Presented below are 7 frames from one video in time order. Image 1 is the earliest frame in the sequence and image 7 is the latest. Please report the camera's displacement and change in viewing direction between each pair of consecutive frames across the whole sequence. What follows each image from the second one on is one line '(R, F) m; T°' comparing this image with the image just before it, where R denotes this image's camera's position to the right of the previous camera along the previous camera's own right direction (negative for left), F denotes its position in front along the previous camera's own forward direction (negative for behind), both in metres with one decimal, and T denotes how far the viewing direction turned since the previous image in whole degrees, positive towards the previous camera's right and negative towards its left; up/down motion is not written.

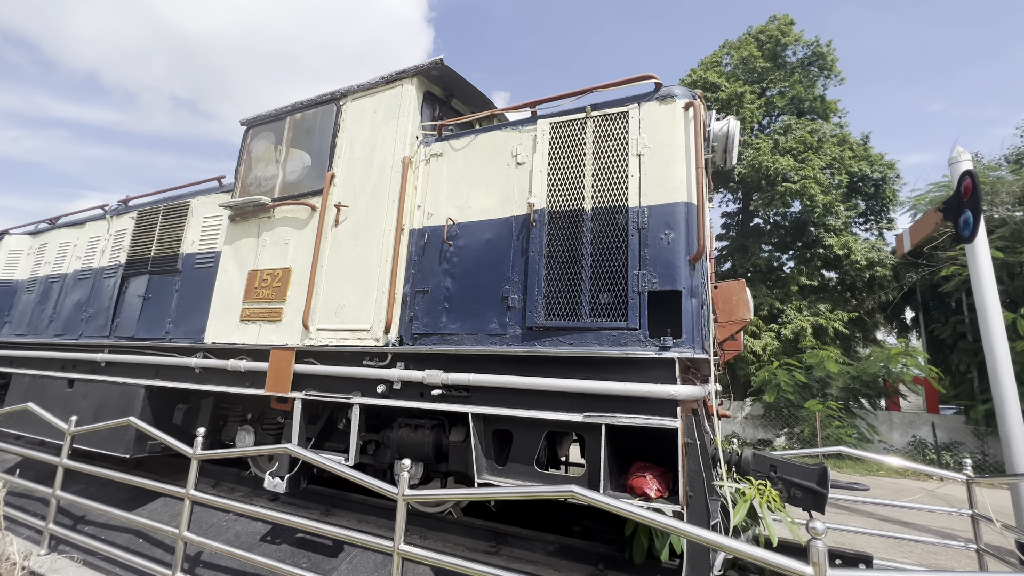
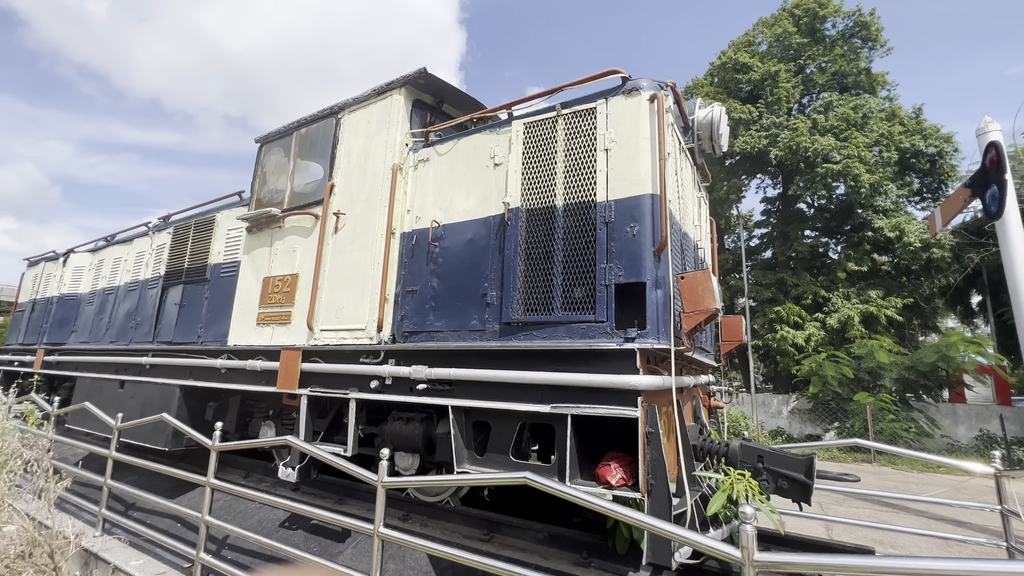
(+0.5, -0.1) m; -5°
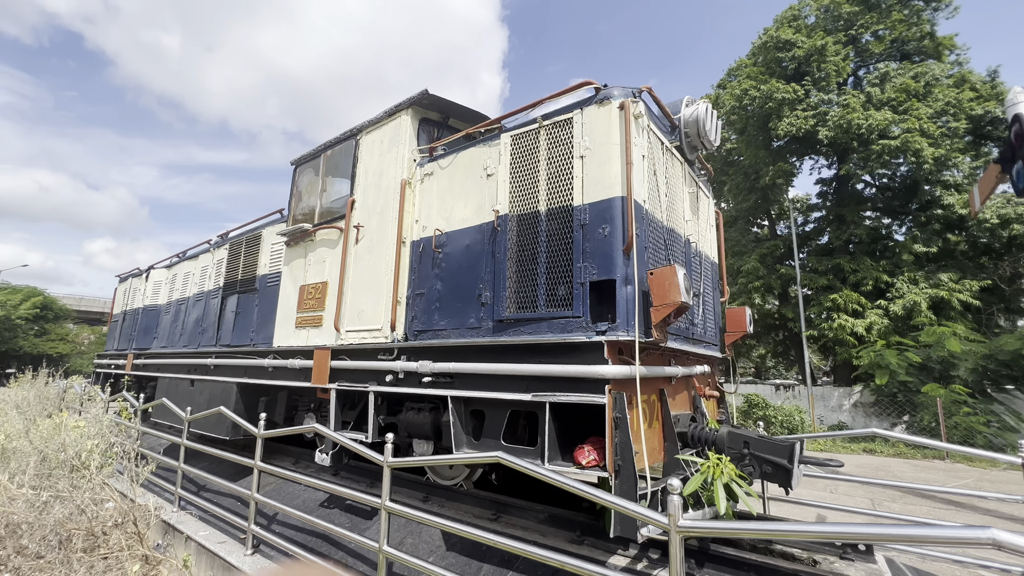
(+0.5, -0.3) m; -6°
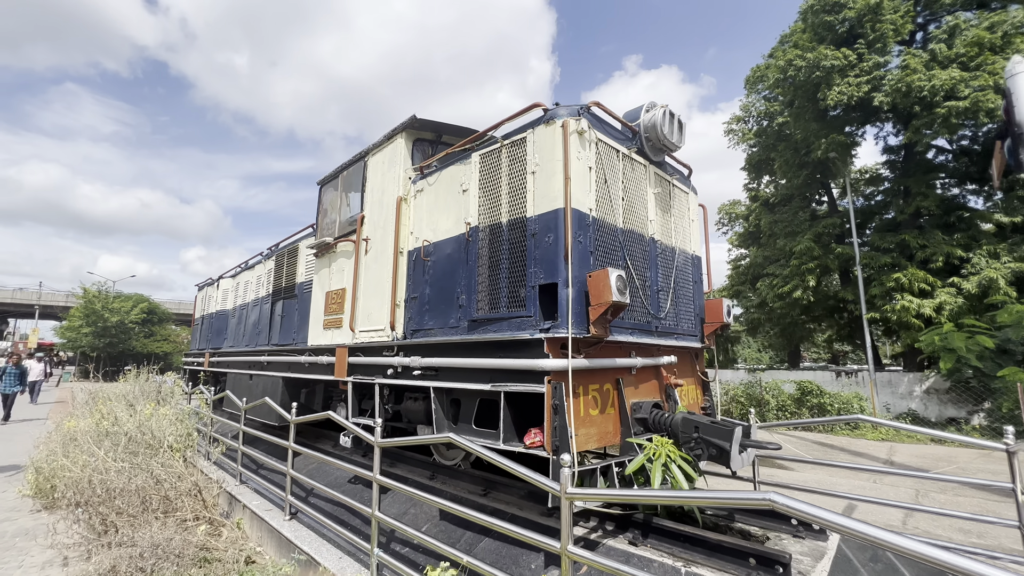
(+0.9, -0.5) m; -7°
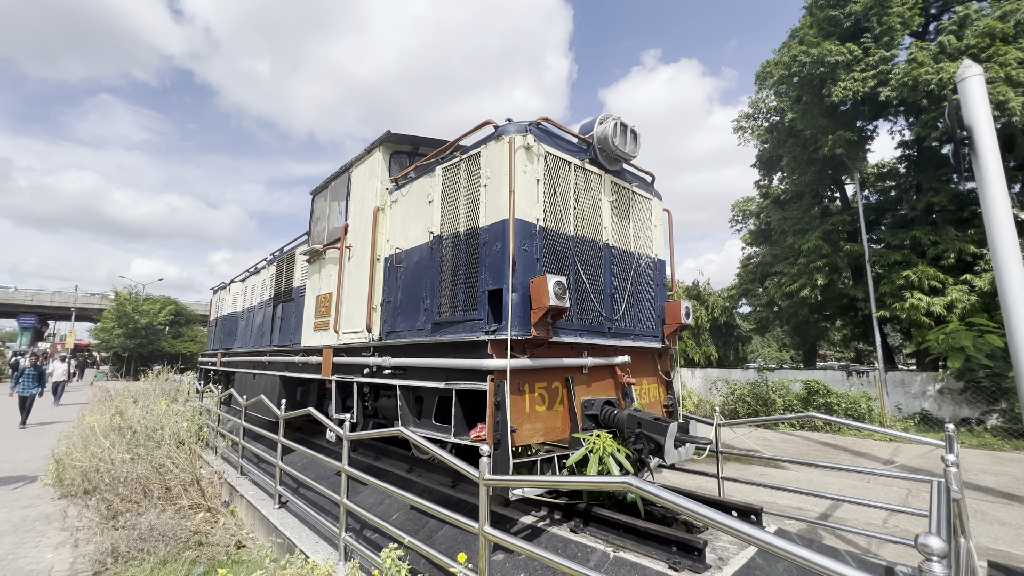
(+0.6, -0.3) m; -2°
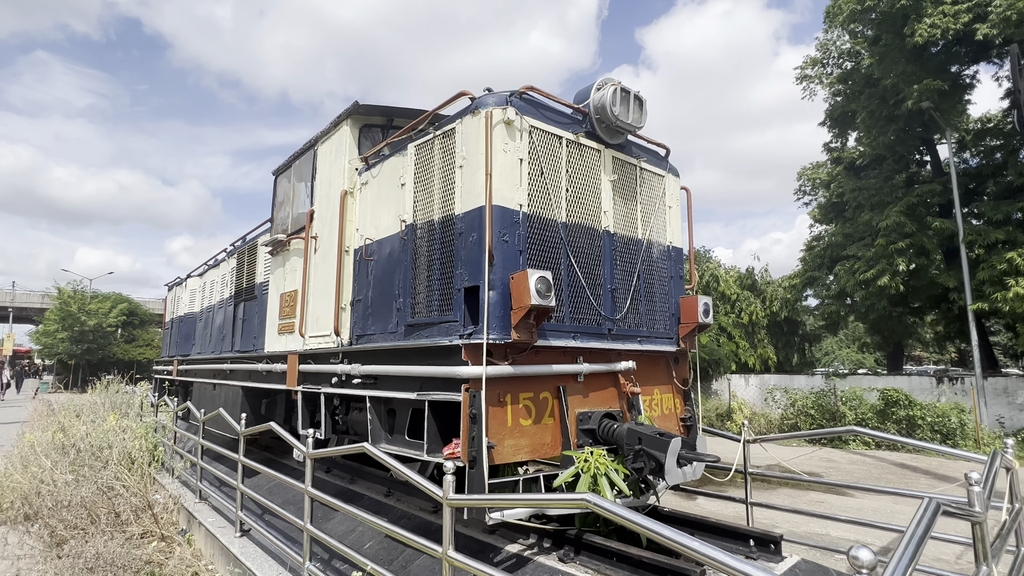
(+0.6, +0.6) m; -6°
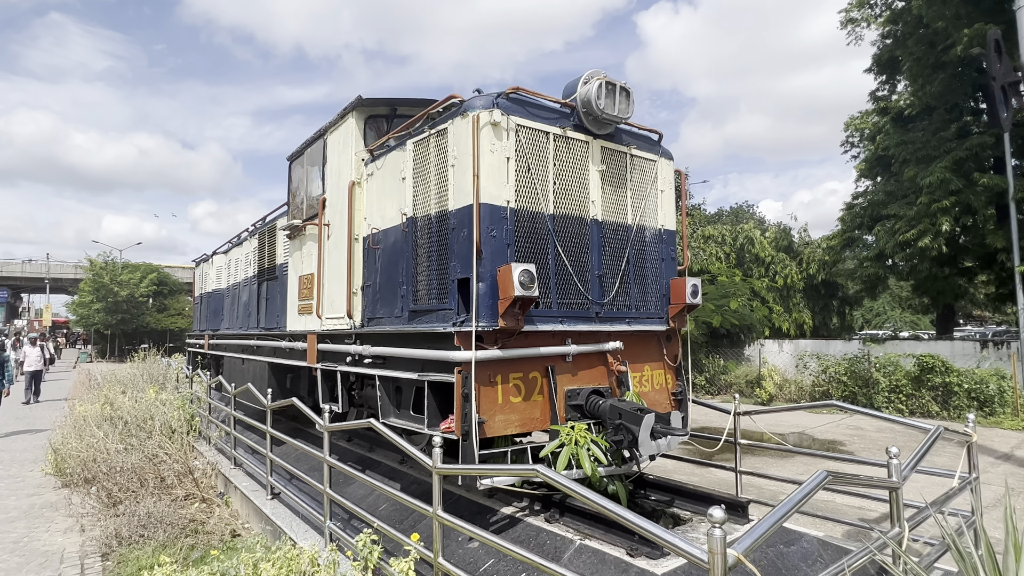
(+0.4, -0.2) m; -4°
